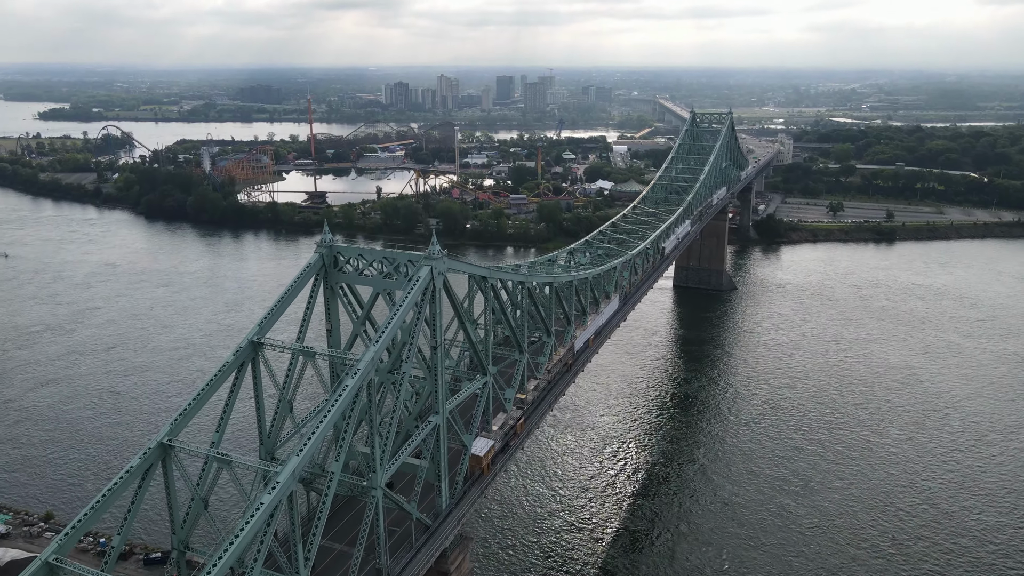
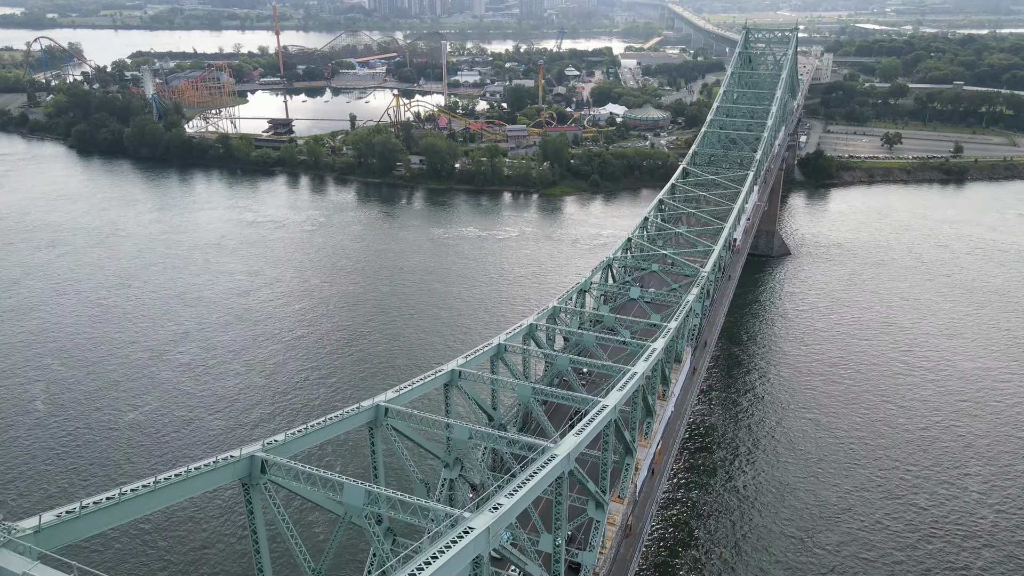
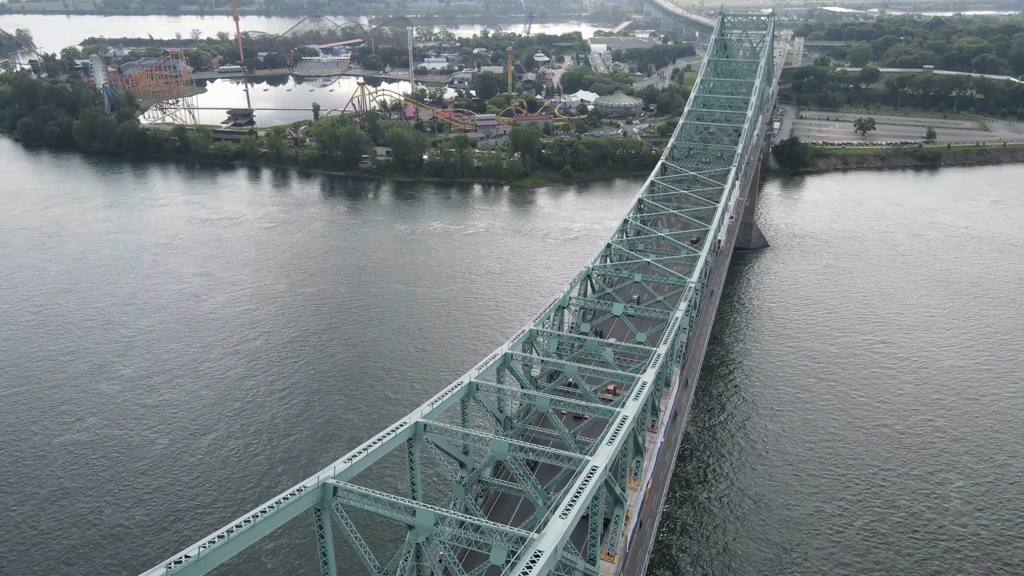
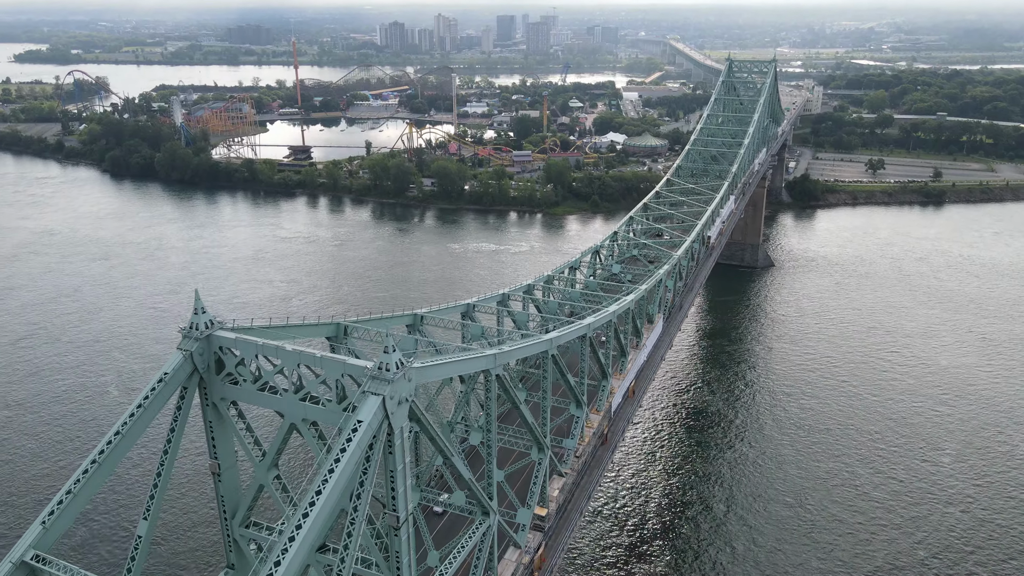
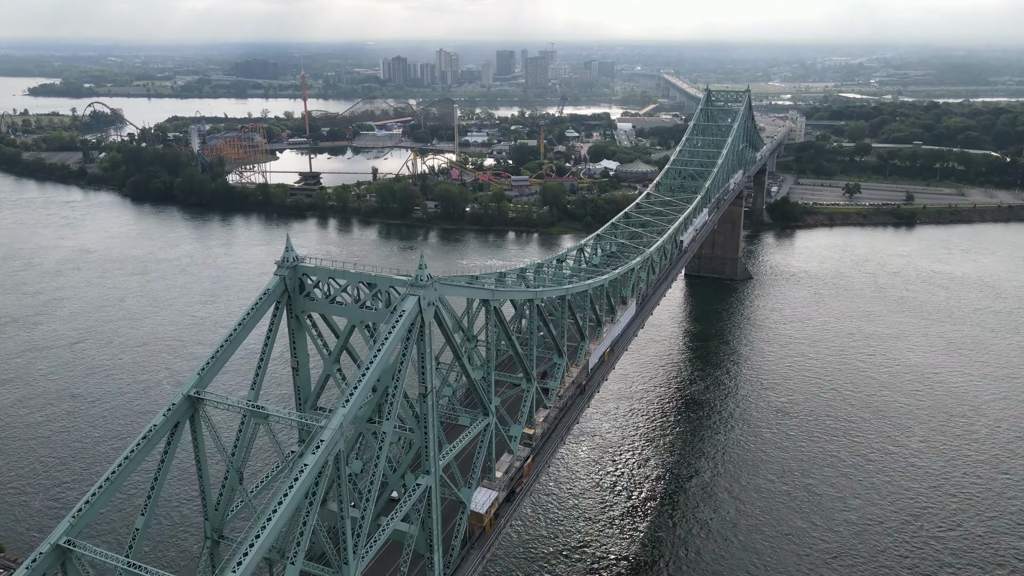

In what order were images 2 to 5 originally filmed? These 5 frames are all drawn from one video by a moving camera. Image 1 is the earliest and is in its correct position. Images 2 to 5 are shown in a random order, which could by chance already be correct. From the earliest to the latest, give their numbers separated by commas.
5, 4, 2, 3
